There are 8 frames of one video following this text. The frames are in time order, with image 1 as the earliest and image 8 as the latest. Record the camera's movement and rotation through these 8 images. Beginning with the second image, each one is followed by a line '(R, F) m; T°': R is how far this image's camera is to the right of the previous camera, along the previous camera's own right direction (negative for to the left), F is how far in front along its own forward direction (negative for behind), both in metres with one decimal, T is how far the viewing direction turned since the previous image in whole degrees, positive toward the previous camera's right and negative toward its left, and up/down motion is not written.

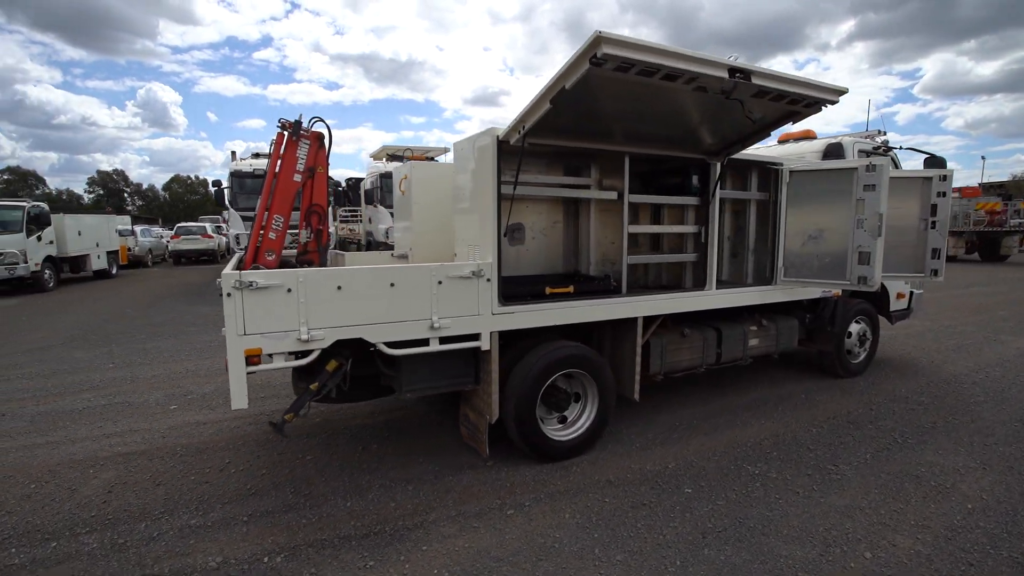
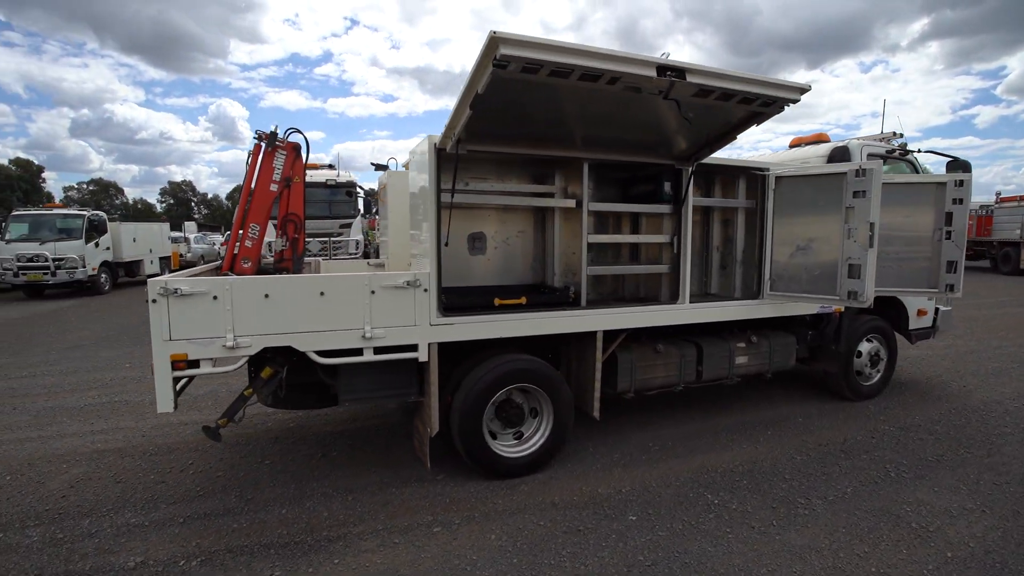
(+0.8, +0.2) m; -6°
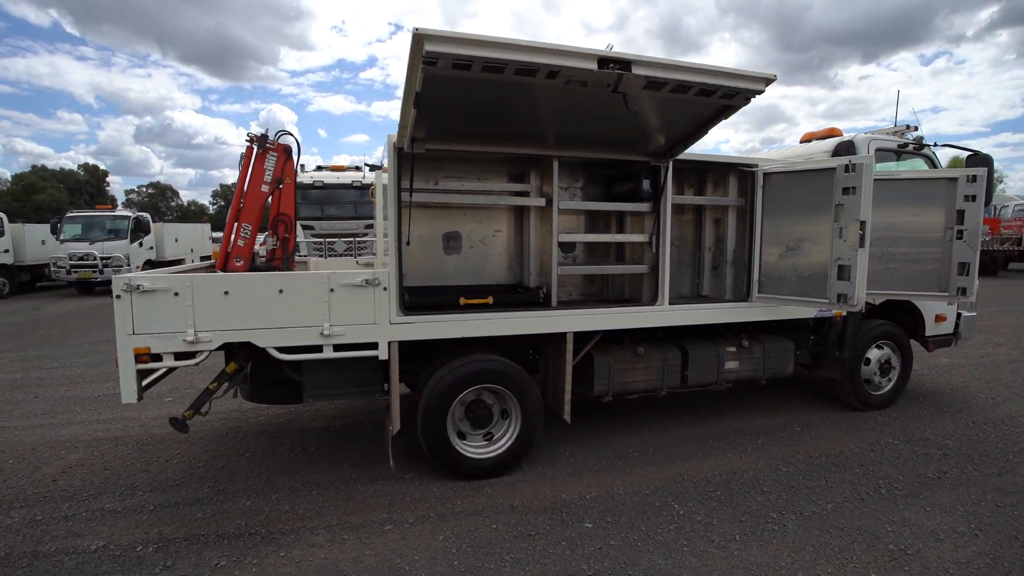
(+0.6, +0.1) m; -4°
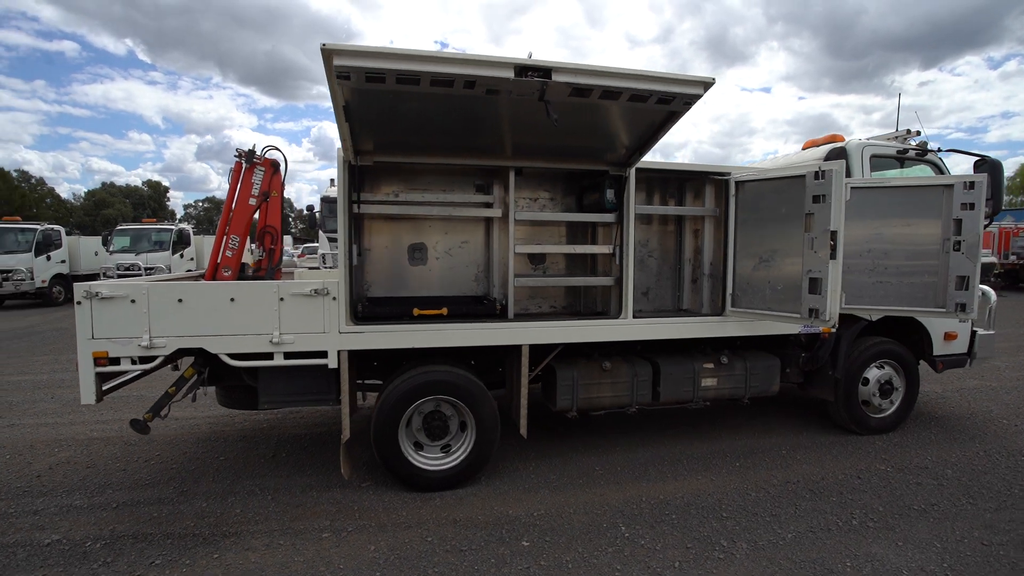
(+0.7, +0.1) m; -5°
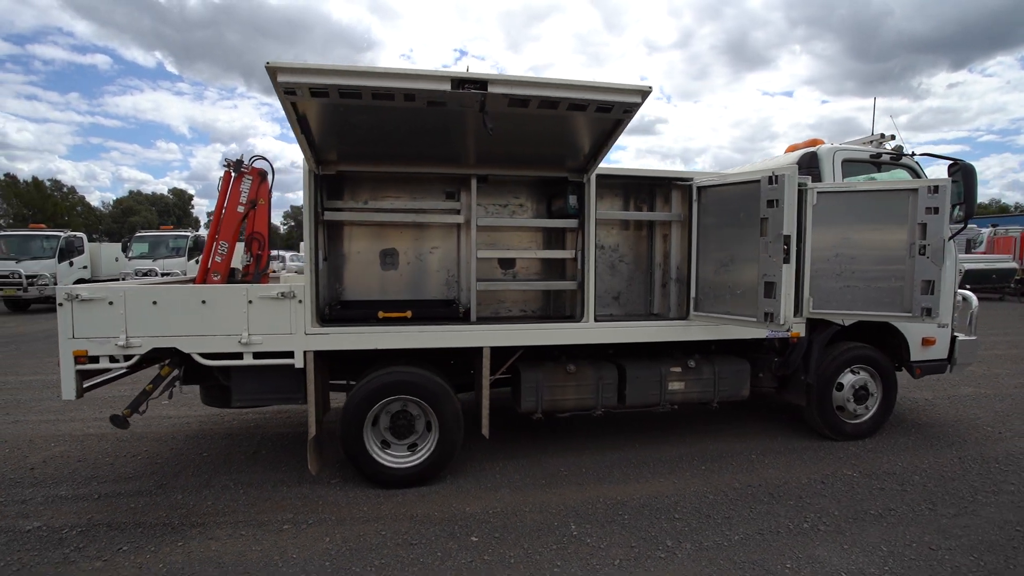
(+0.5, -0.1) m; -2°
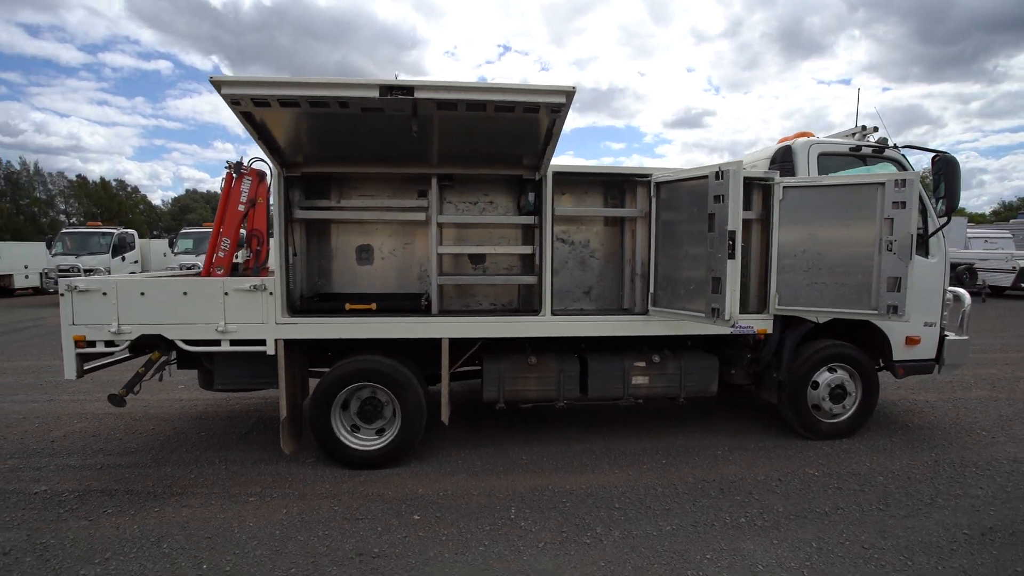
(+0.7, -0.1) m; -5°
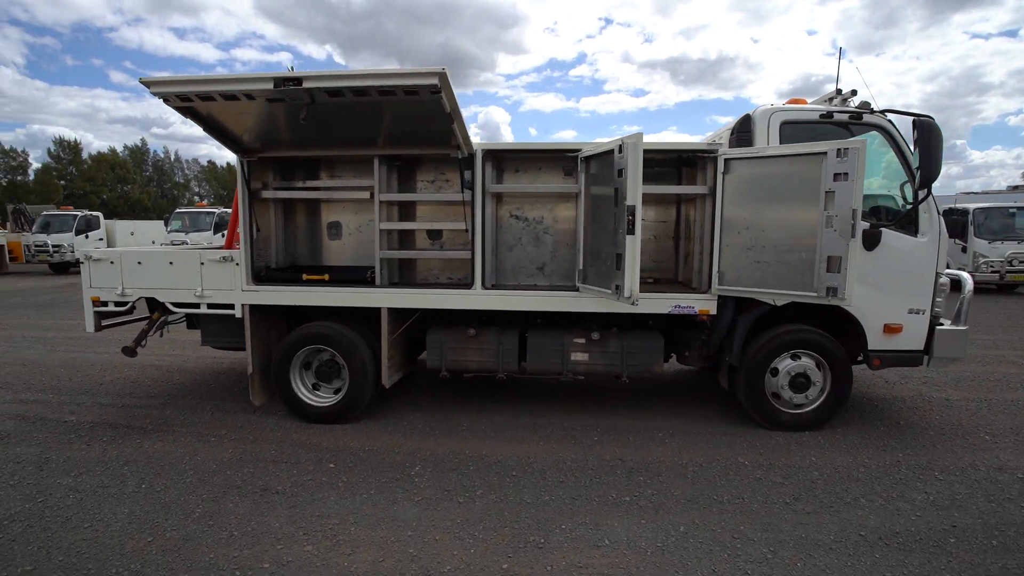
(+1.5, 0.0) m; -11°
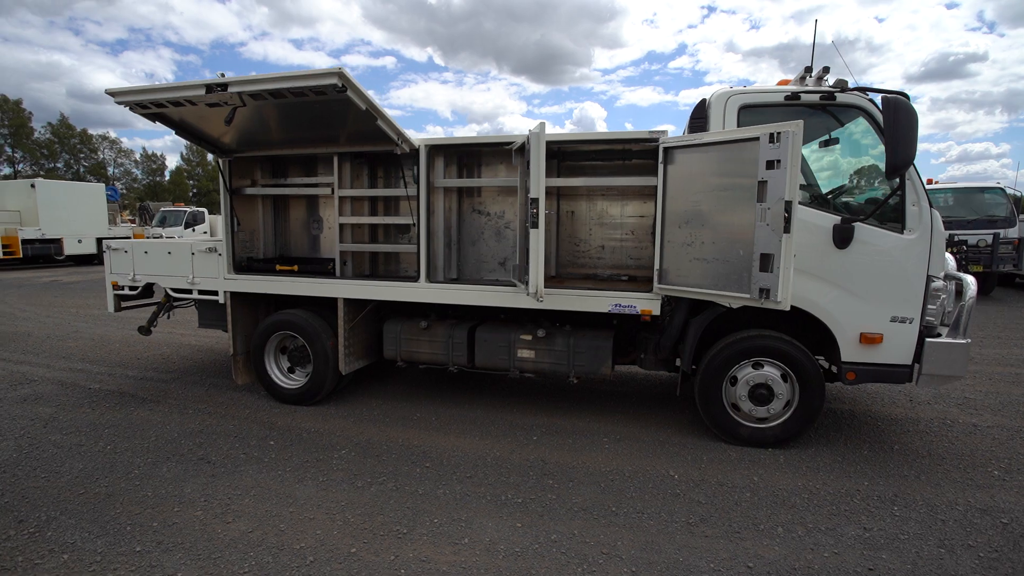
(+1.3, +0.1) m; -10°
